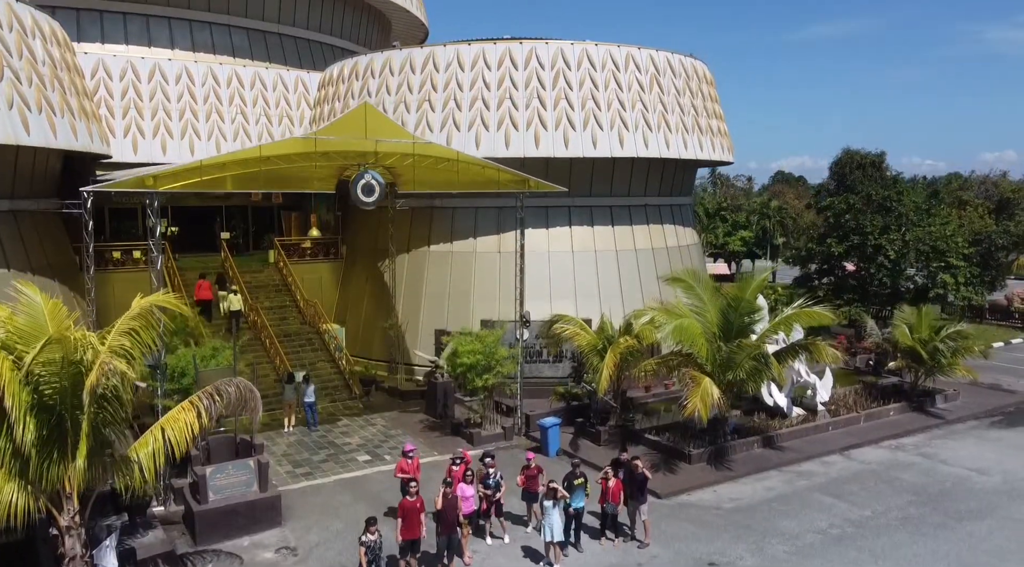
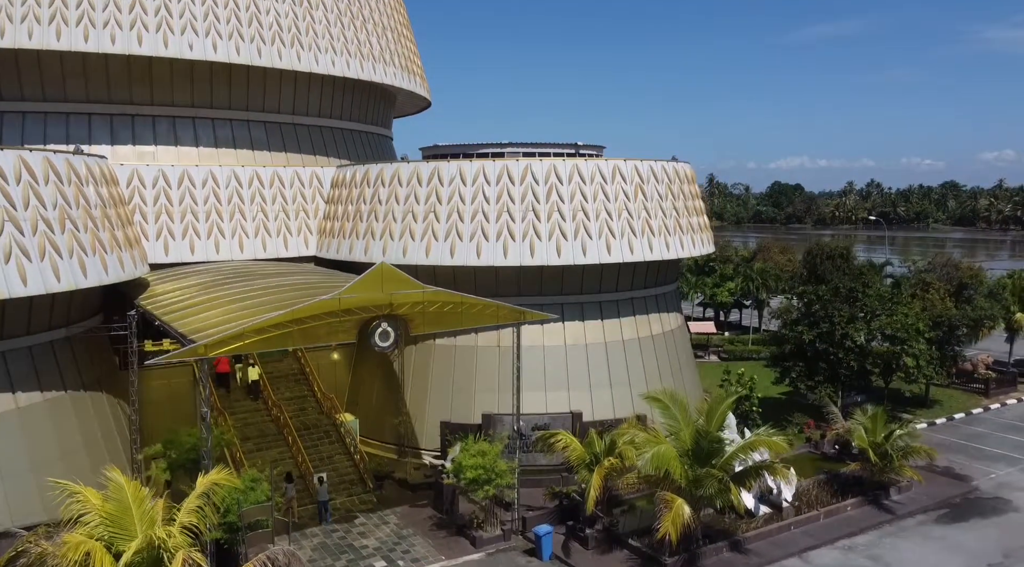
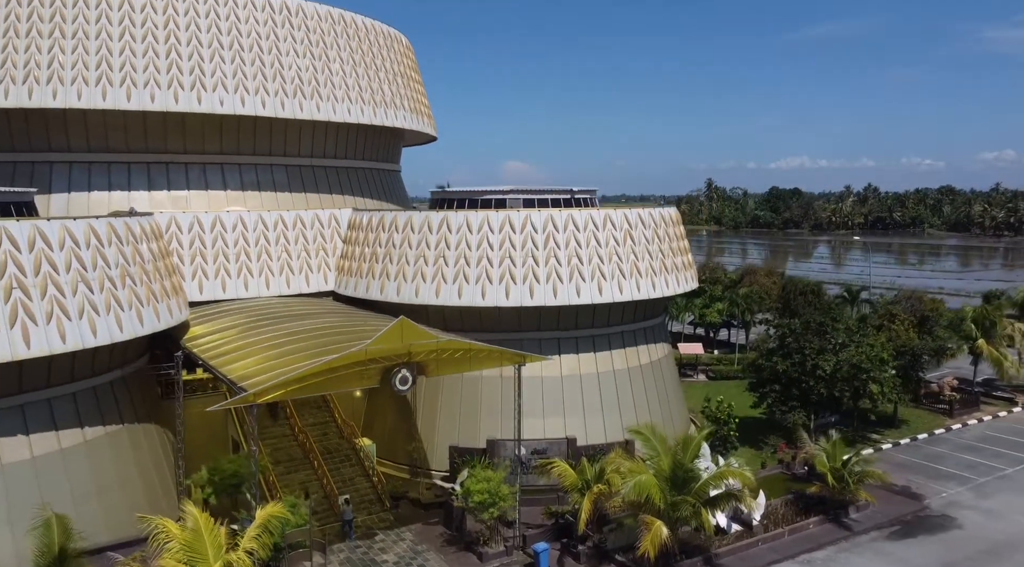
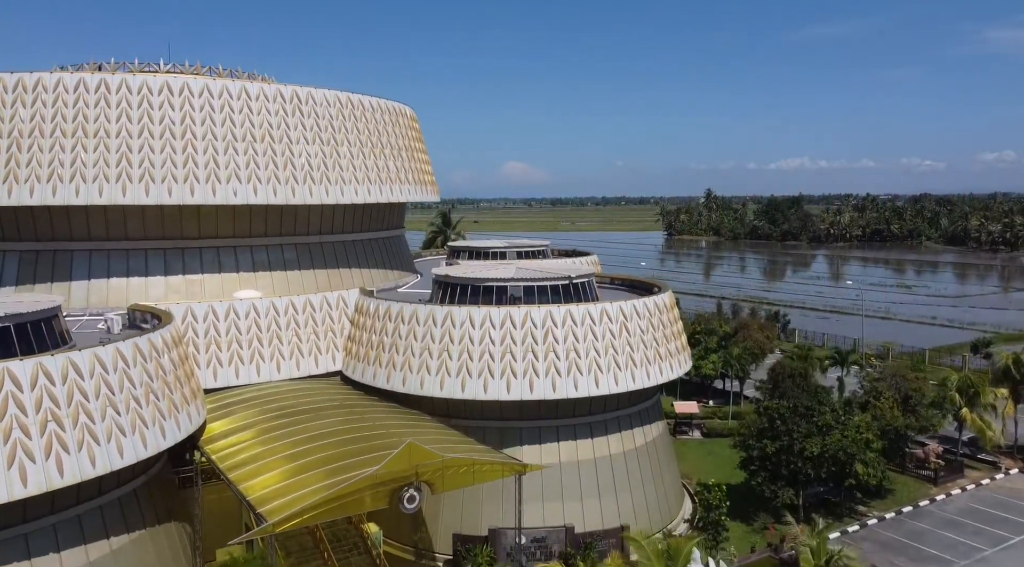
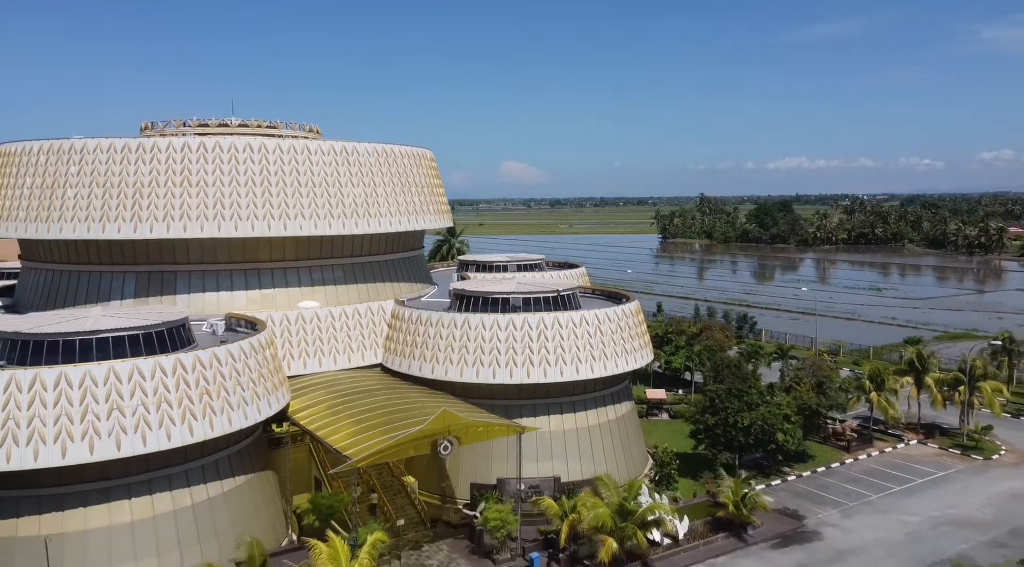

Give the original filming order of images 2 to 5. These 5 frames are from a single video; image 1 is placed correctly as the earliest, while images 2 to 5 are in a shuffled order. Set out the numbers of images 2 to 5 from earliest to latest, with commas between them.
2, 3, 4, 5
